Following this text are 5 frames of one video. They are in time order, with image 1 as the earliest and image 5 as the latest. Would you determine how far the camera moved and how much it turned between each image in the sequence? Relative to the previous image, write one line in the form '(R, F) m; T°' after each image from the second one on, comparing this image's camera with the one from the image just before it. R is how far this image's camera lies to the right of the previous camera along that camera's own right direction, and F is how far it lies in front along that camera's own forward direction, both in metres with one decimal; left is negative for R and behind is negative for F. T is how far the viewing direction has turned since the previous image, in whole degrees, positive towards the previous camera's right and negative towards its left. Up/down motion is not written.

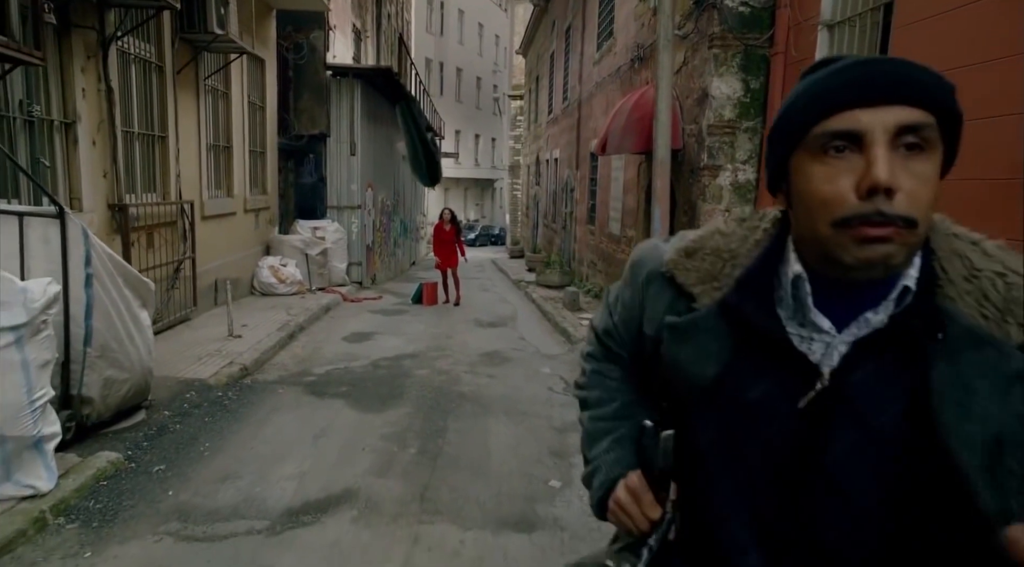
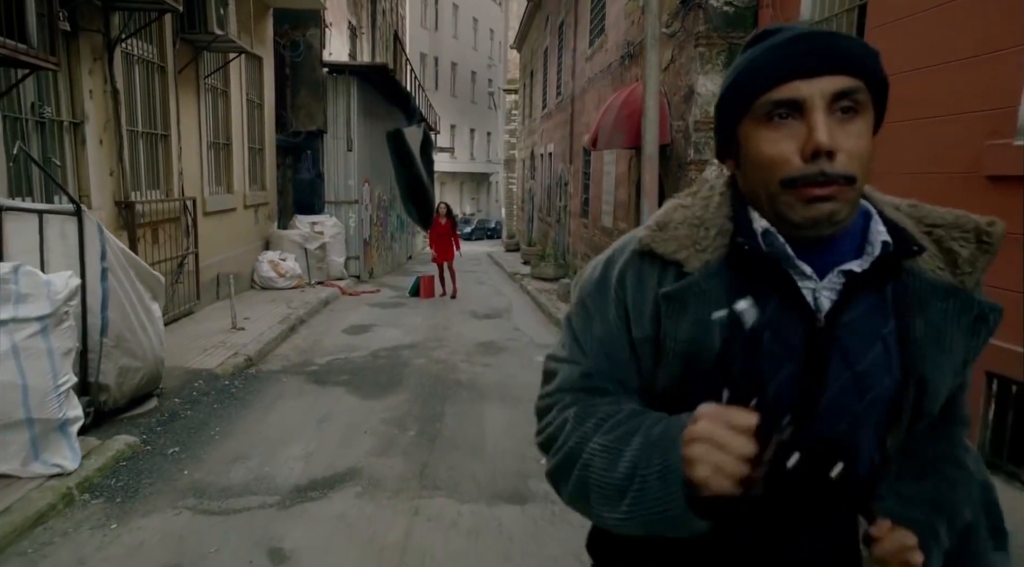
(0.0, -0.3) m; 0°
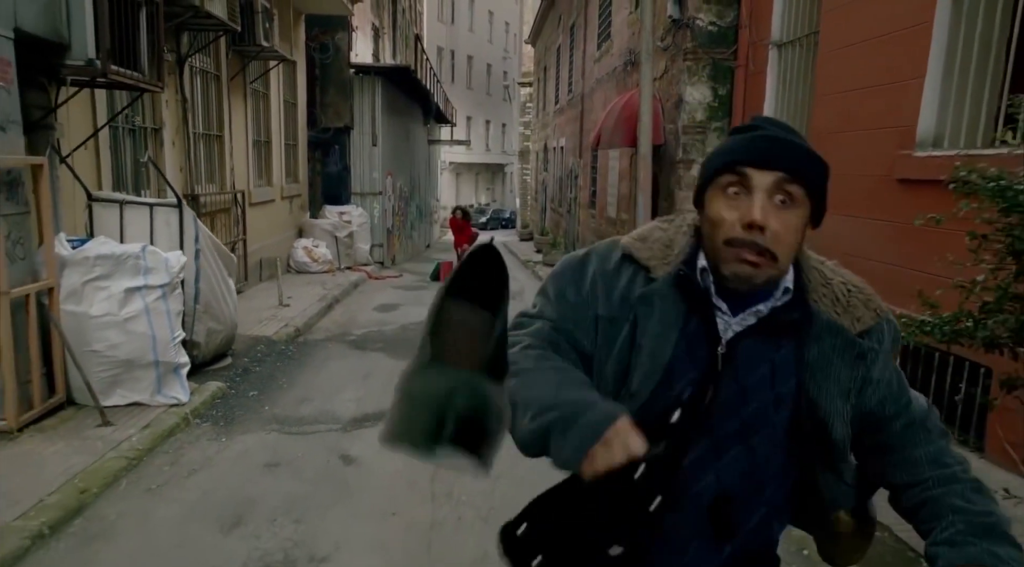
(0.0, -1.2) m; -1°
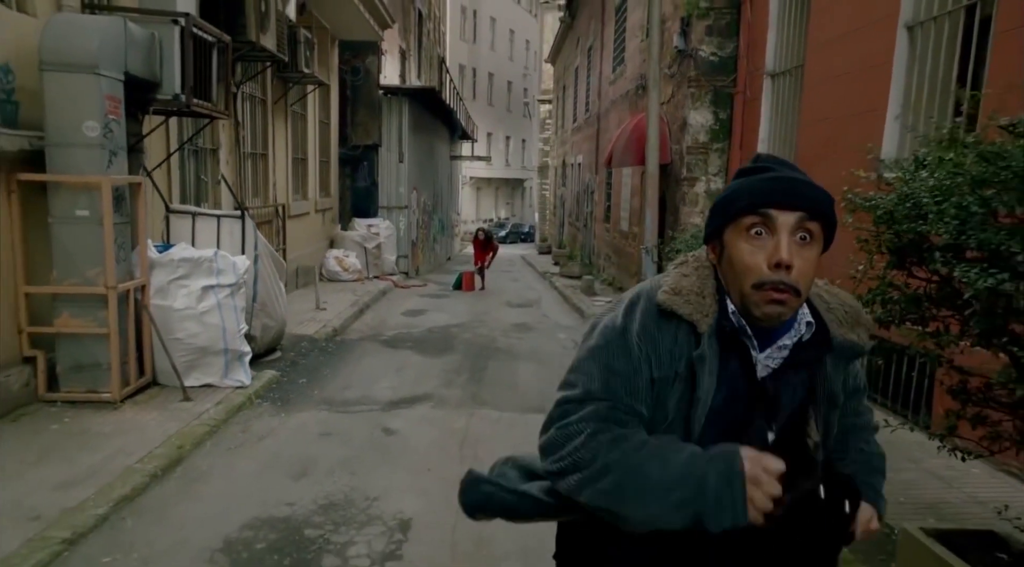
(0.0, -0.8) m; -2°
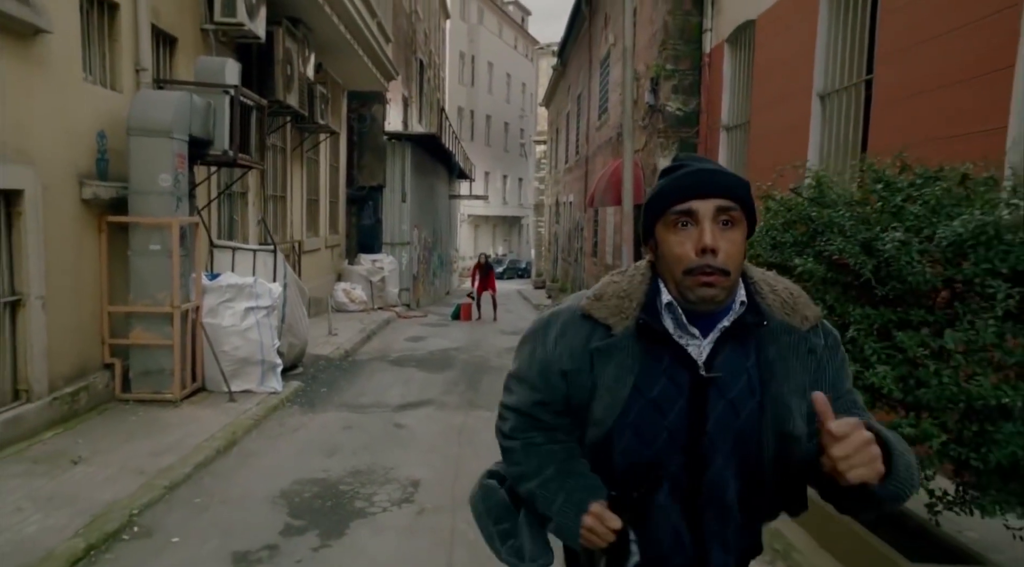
(+0.1, -1.2) m; 0°
